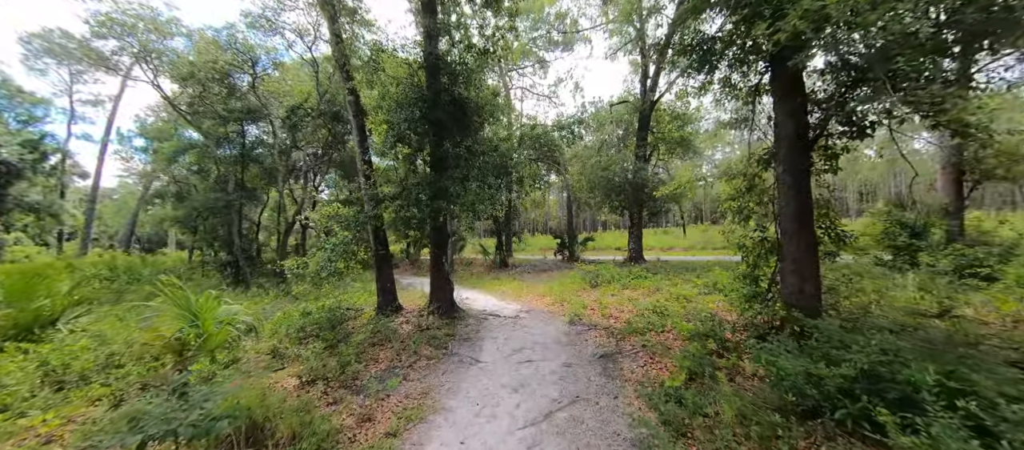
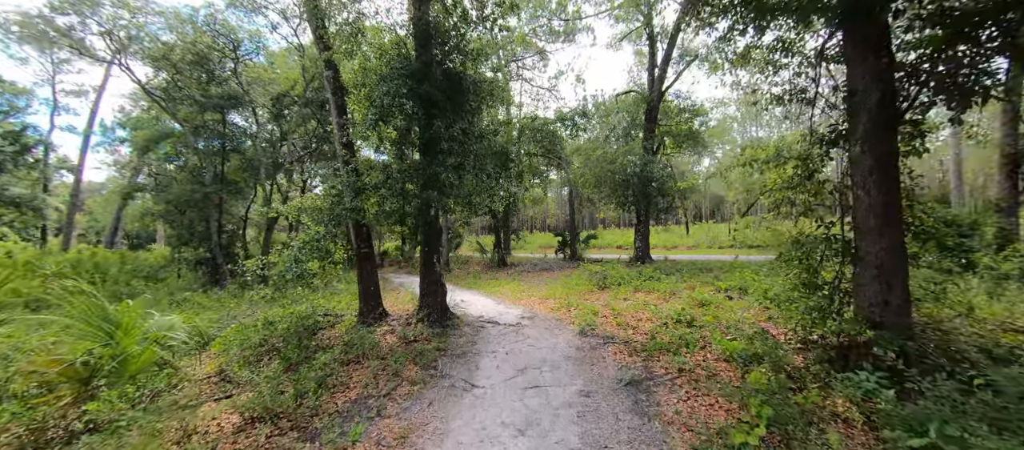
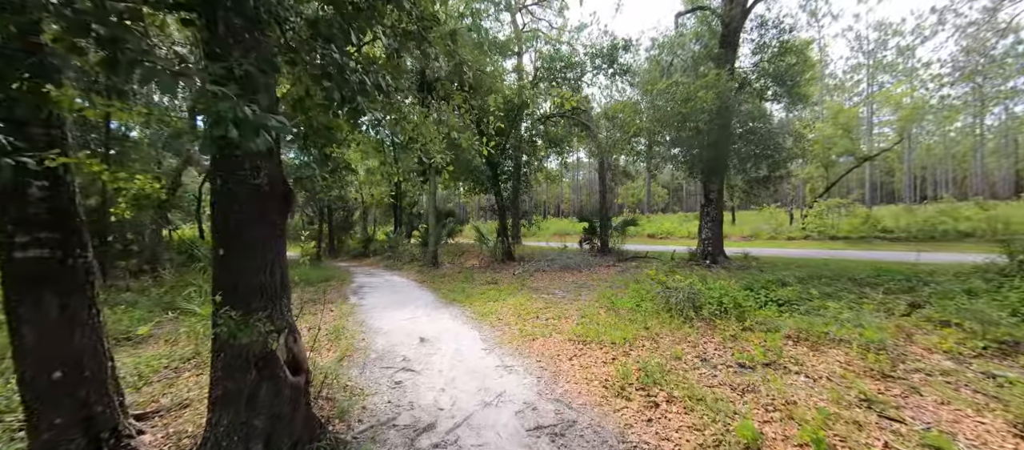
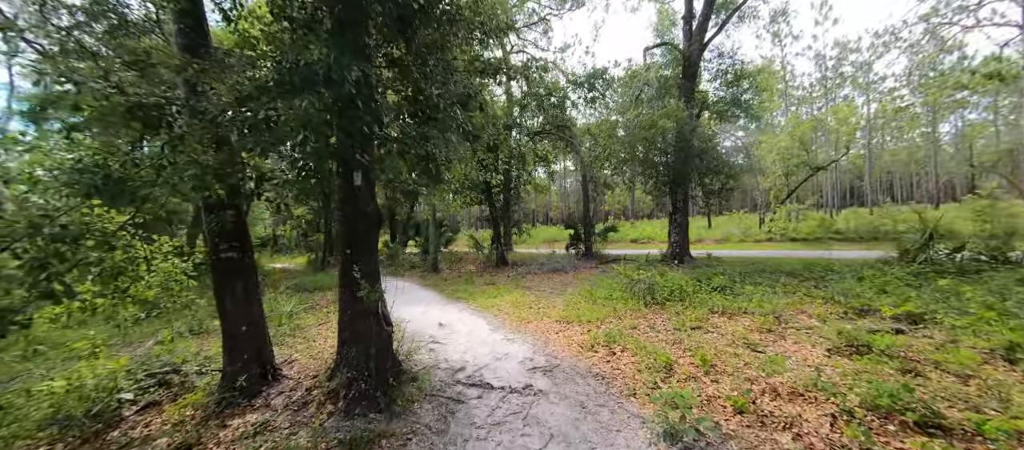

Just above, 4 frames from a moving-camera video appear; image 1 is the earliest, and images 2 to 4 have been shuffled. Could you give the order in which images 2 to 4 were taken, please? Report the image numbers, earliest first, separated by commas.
2, 4, 3
